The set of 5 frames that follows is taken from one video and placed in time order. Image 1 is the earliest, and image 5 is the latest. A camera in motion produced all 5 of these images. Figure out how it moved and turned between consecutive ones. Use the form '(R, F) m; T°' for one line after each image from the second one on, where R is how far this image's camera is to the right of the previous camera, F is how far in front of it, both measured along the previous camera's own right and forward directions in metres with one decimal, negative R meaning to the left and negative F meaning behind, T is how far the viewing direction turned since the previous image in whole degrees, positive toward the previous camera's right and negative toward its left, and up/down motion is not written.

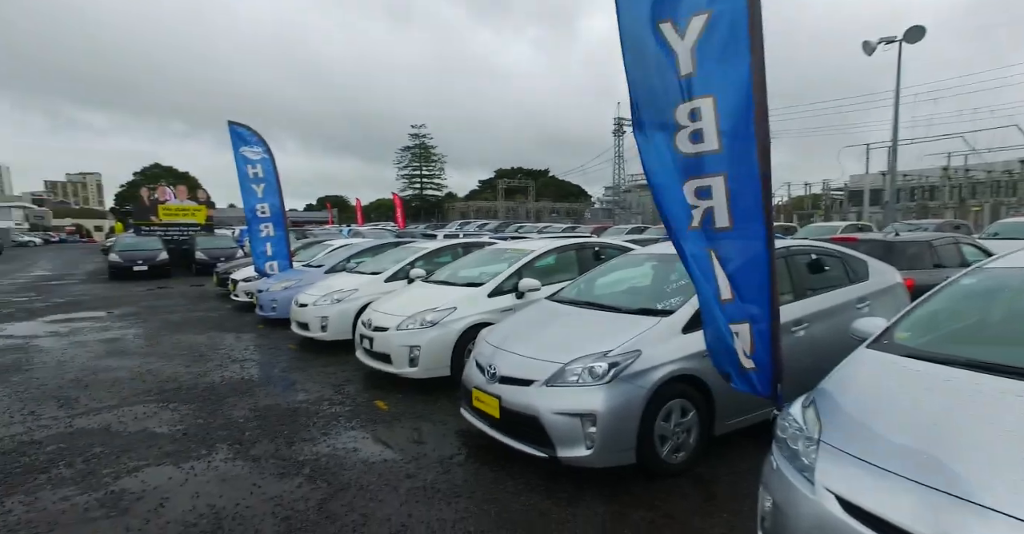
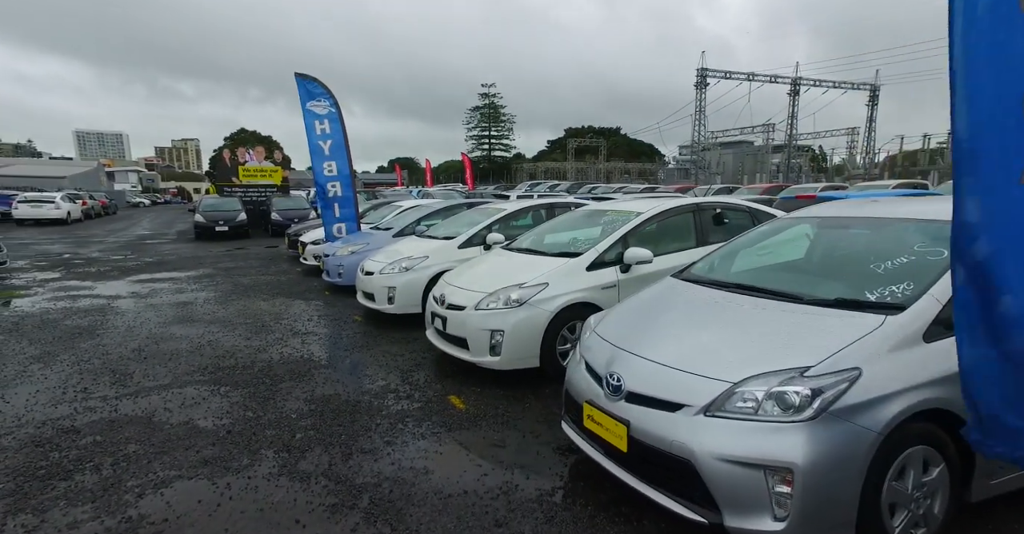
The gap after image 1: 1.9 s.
(-0.3, +1.0) m; -7°
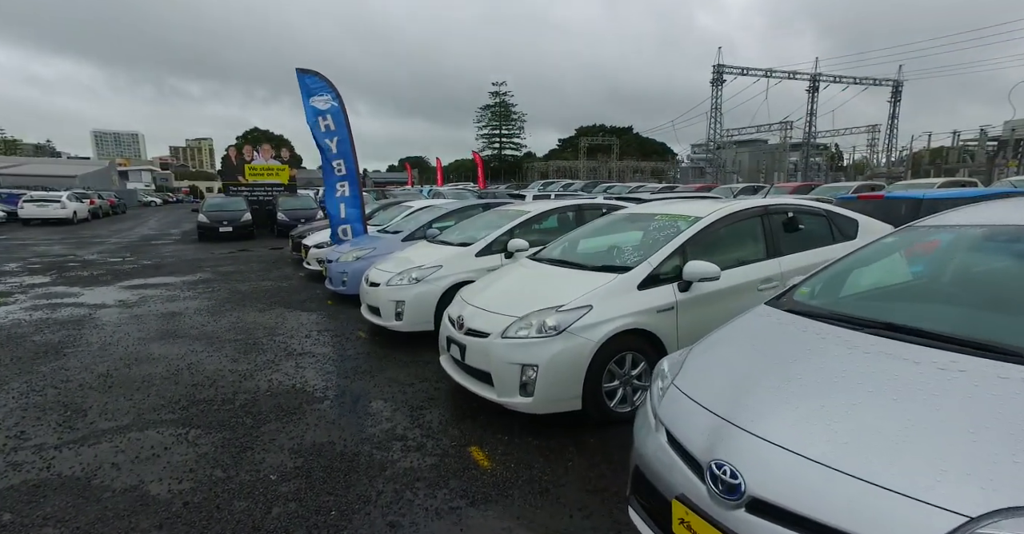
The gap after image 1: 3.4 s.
(-0.2, +0.8) m; -1°
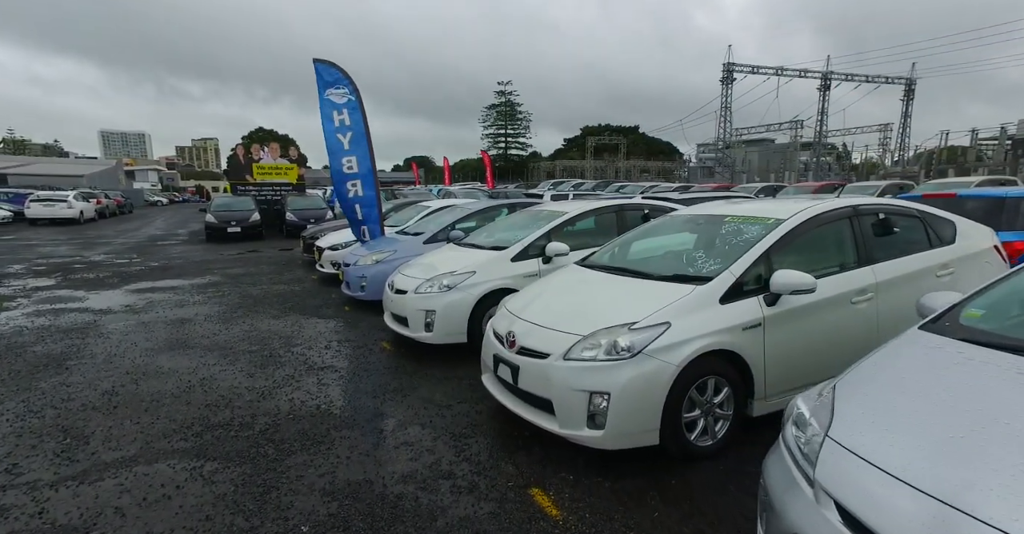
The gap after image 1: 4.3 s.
(-0.4, +0.5) m; 0°
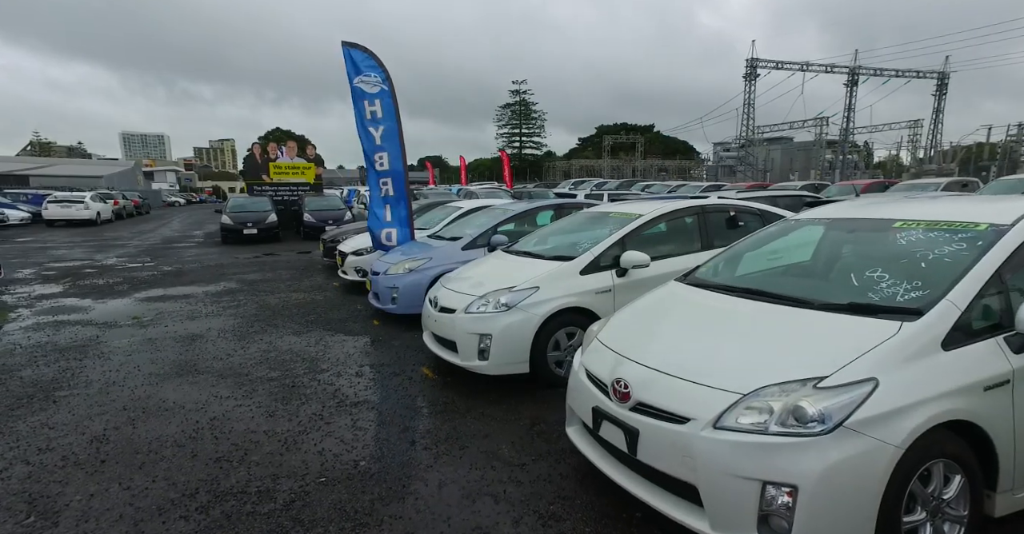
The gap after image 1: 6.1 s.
(-0.5, +0.9) m; -1°
